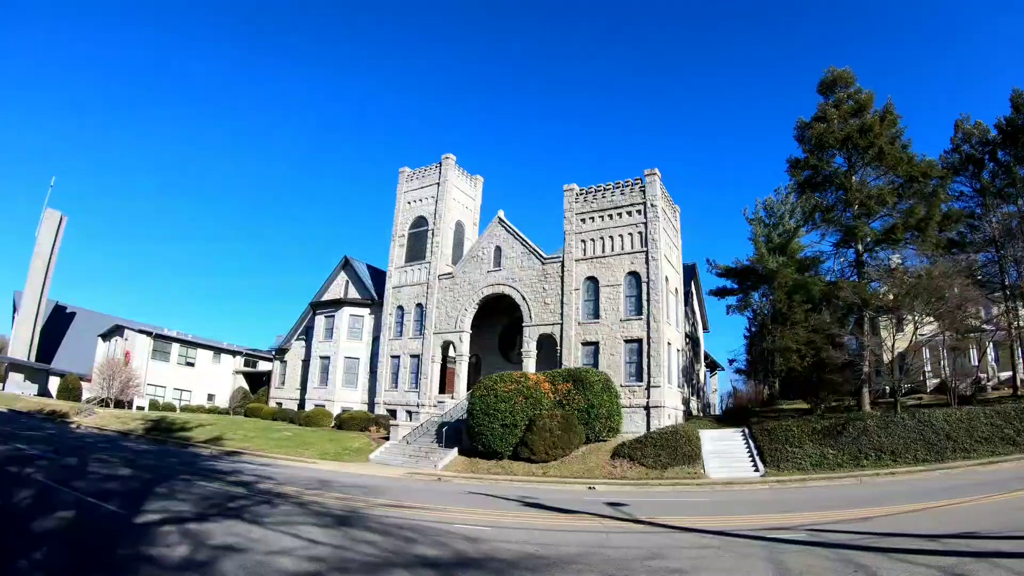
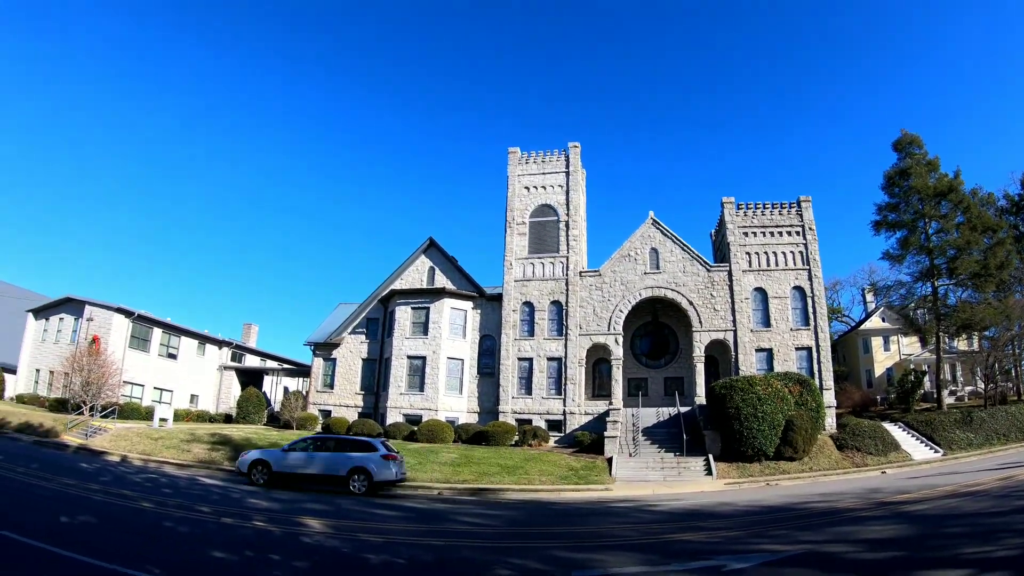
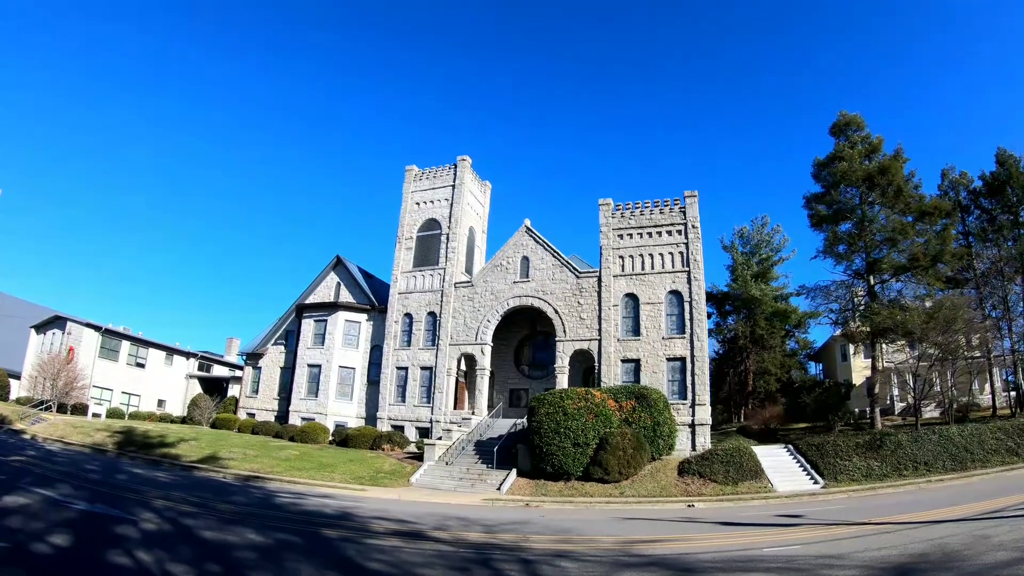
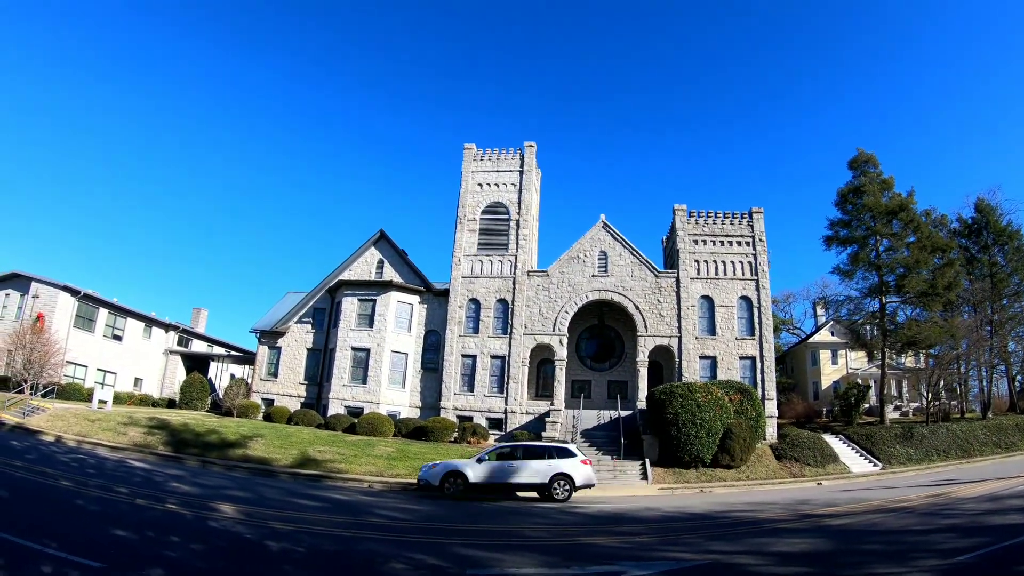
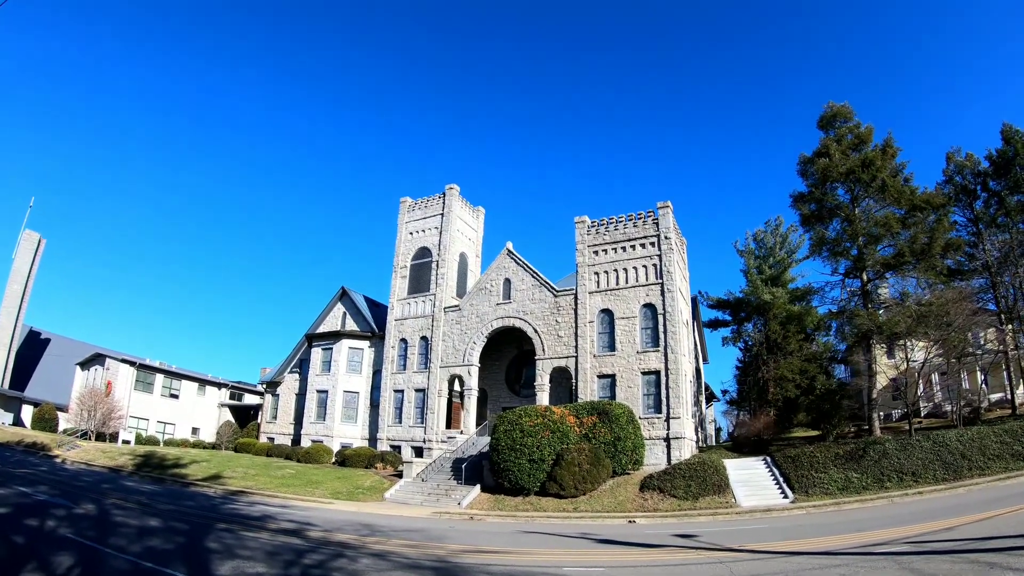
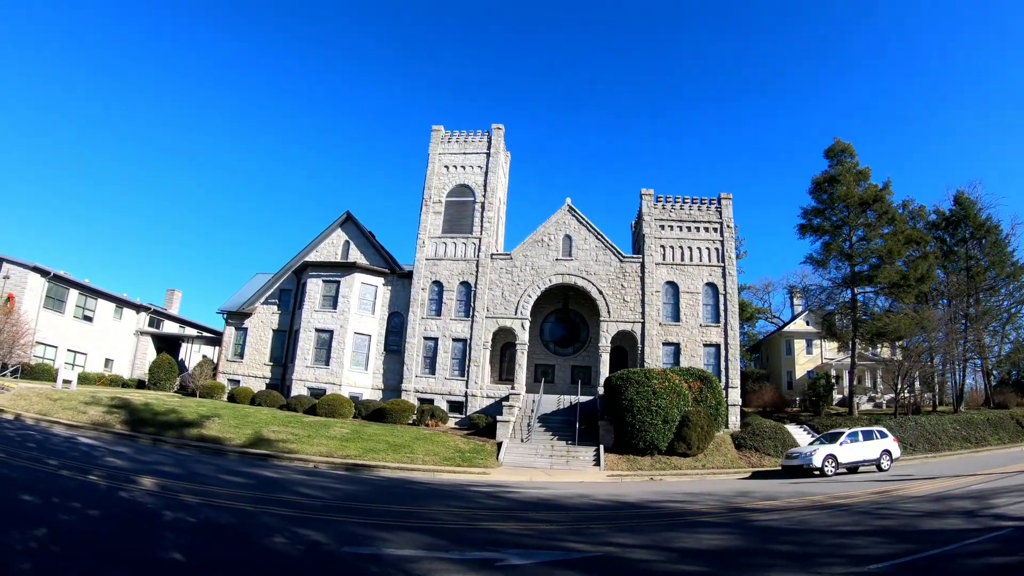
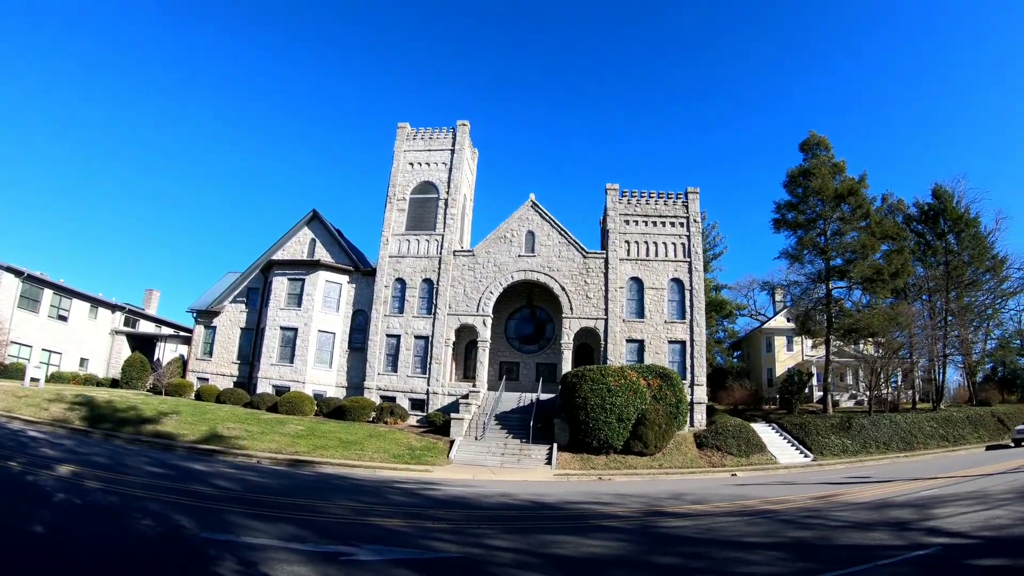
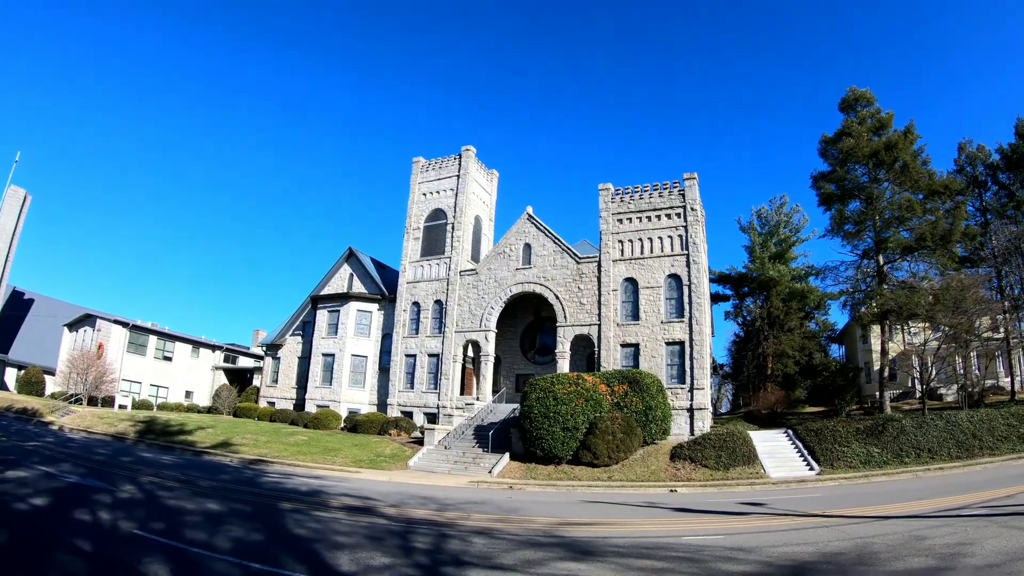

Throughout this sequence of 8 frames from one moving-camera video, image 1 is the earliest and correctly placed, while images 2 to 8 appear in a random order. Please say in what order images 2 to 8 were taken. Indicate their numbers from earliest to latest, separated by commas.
5, 8, 3, 7, 6, 4, 2
